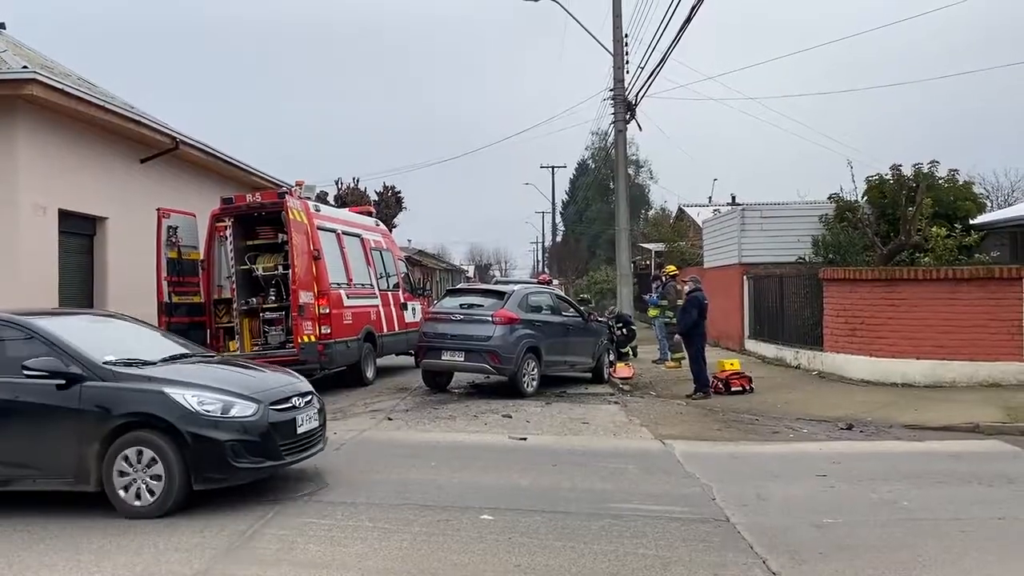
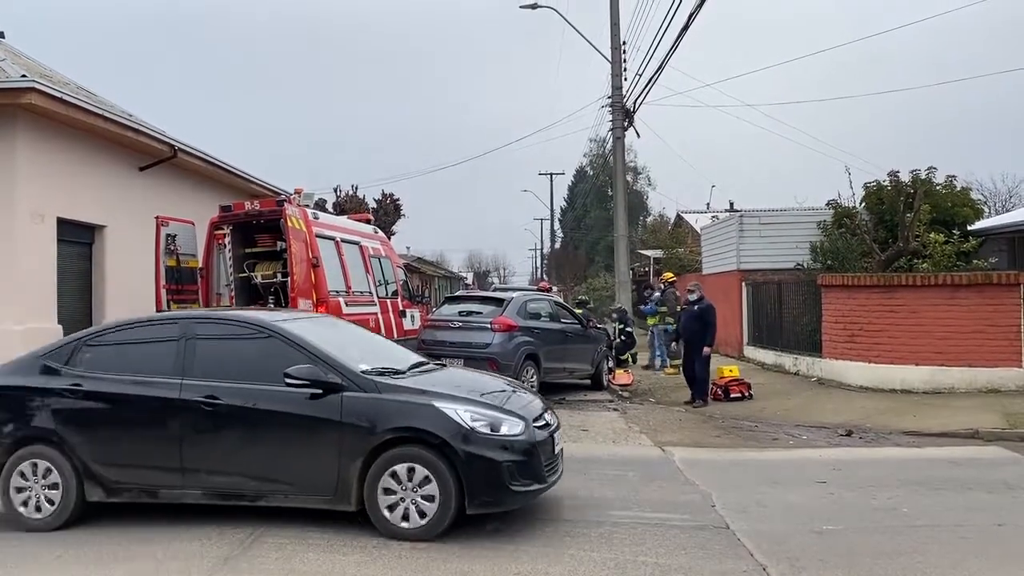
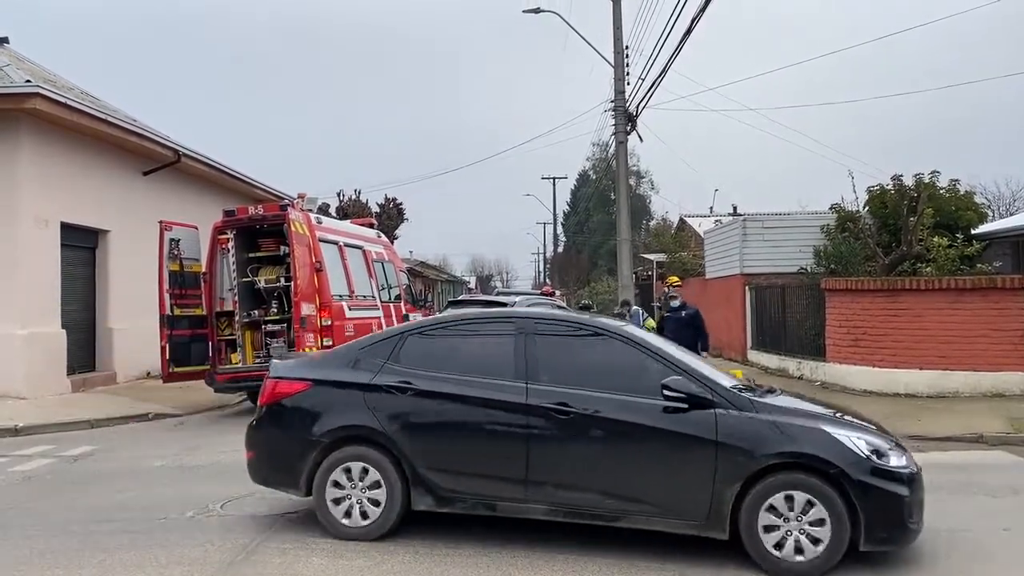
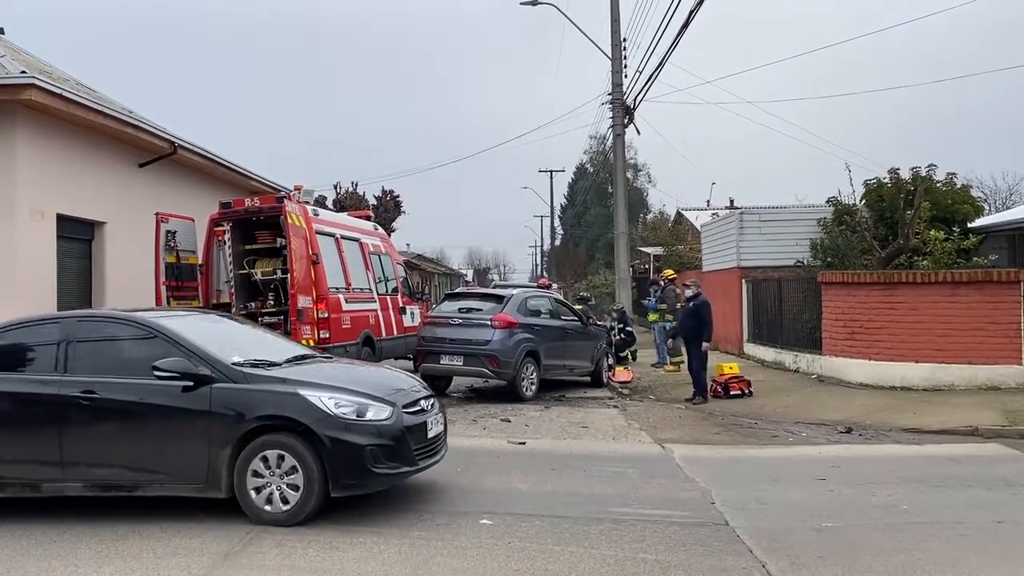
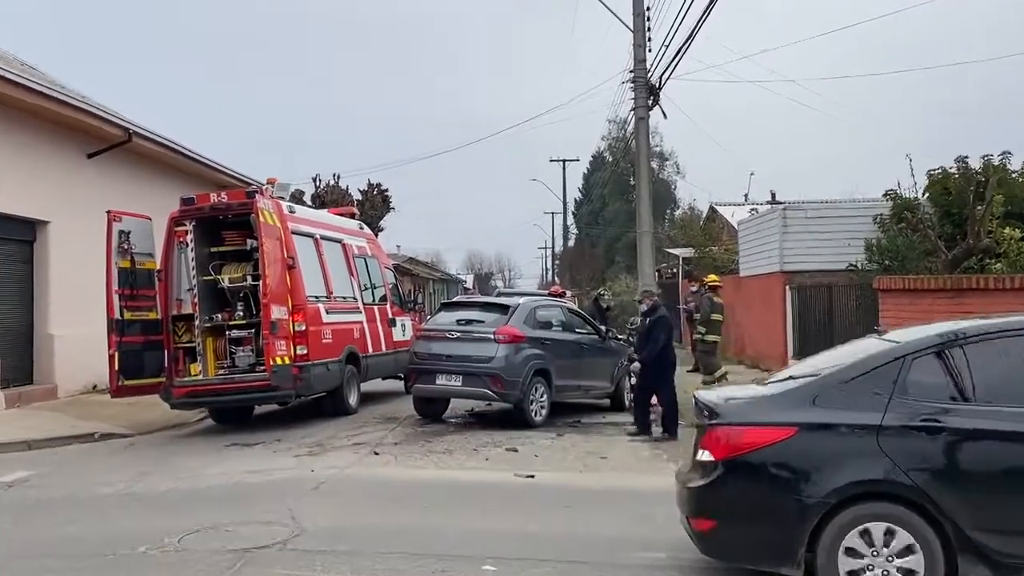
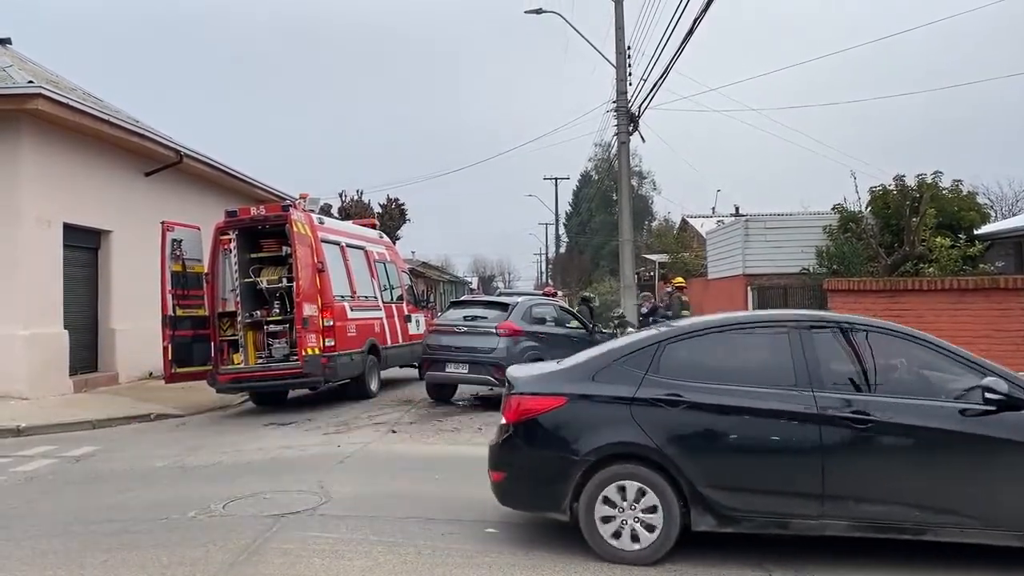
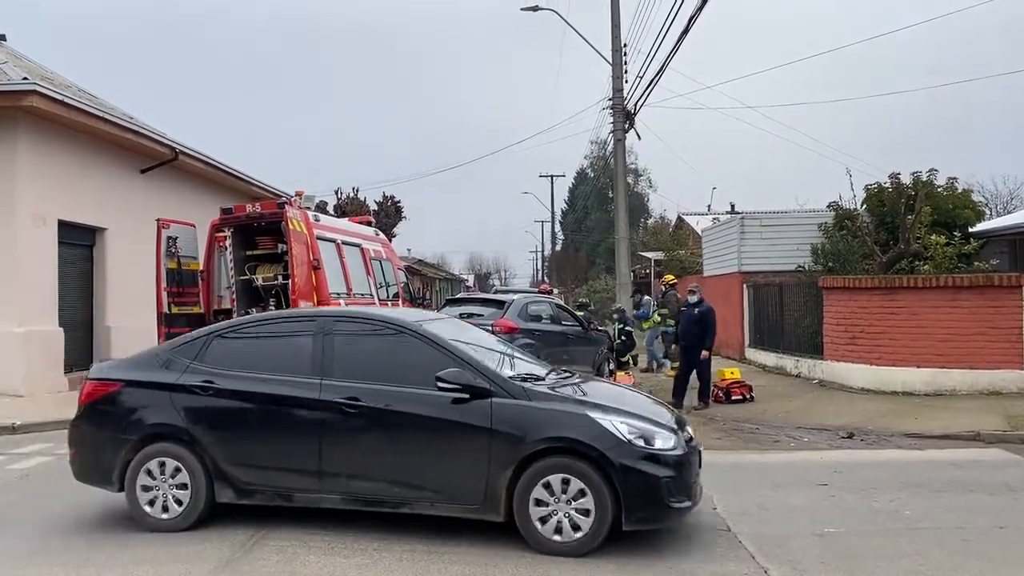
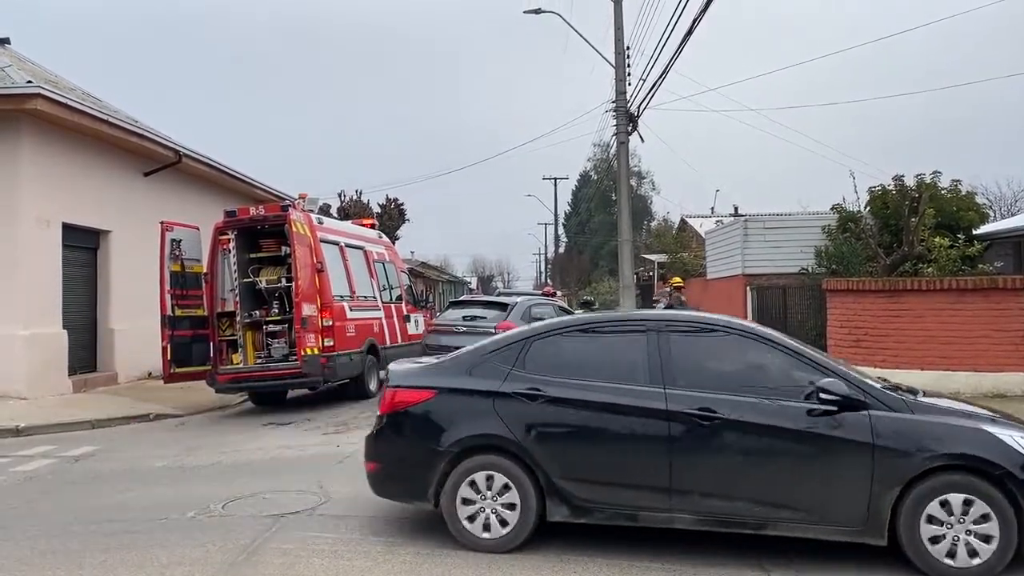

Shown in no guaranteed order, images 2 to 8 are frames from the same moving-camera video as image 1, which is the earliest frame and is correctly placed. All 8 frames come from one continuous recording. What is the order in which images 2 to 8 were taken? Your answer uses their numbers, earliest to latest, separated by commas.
4, 2, 7, 3, 8, 6, 5
